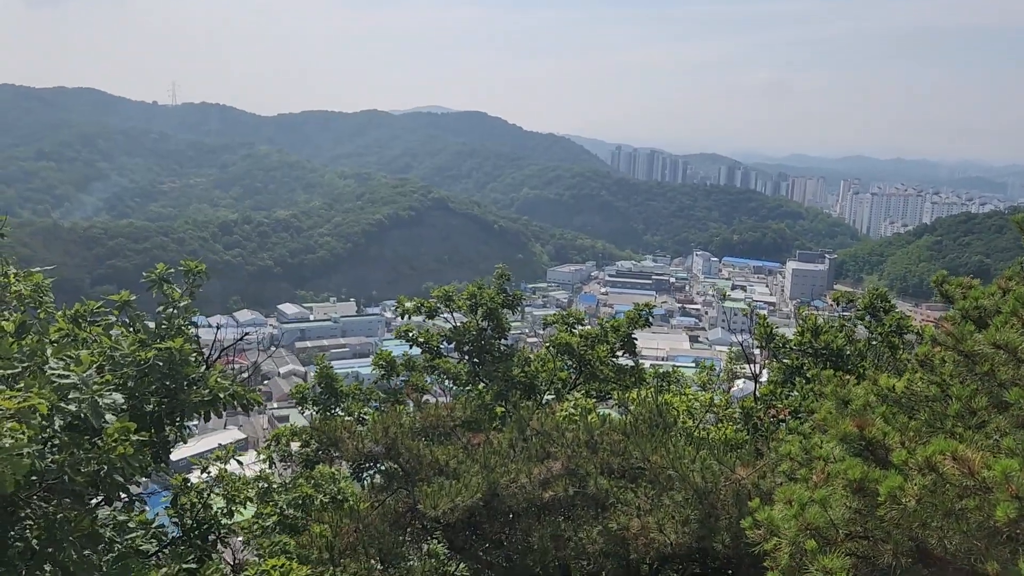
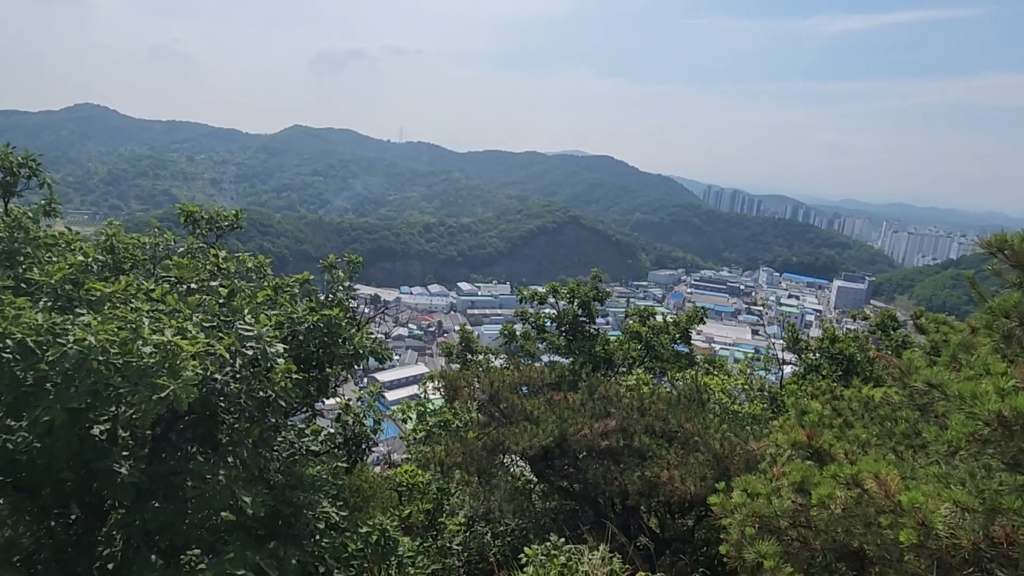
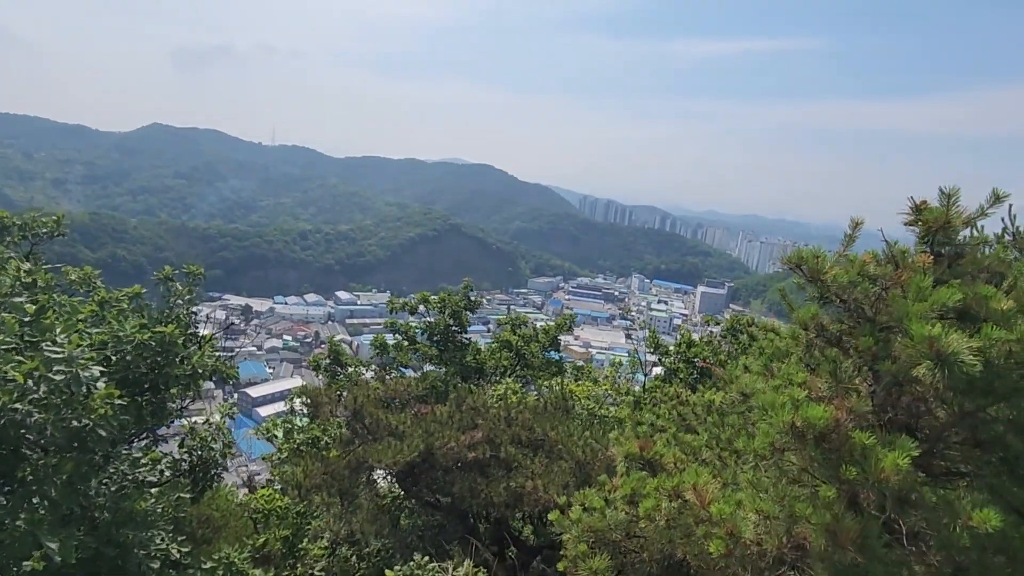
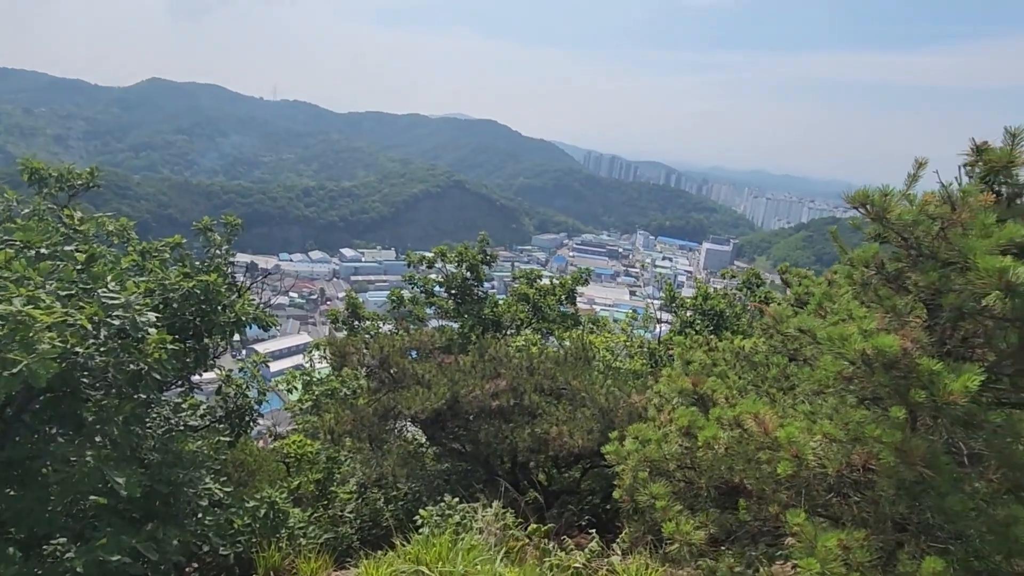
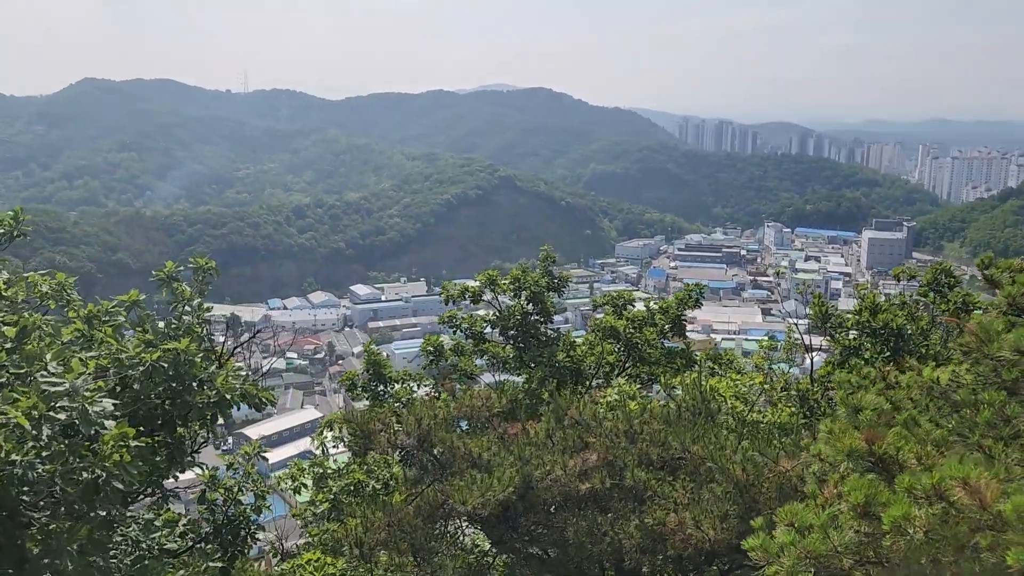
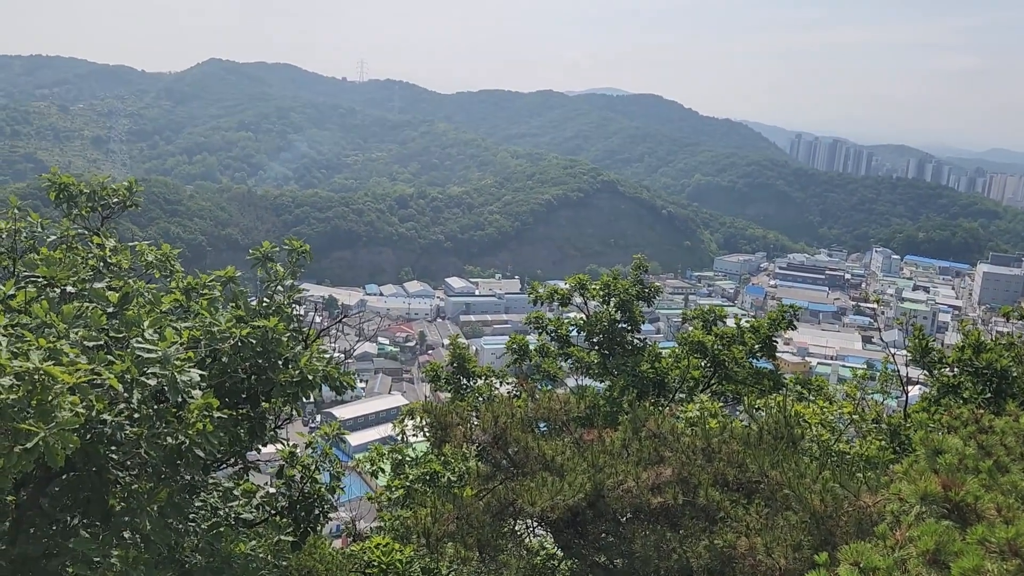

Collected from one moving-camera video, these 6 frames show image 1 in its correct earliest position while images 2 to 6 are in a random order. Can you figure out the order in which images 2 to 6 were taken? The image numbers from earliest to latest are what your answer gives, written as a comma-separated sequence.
5, 6, 2, 4, 3
